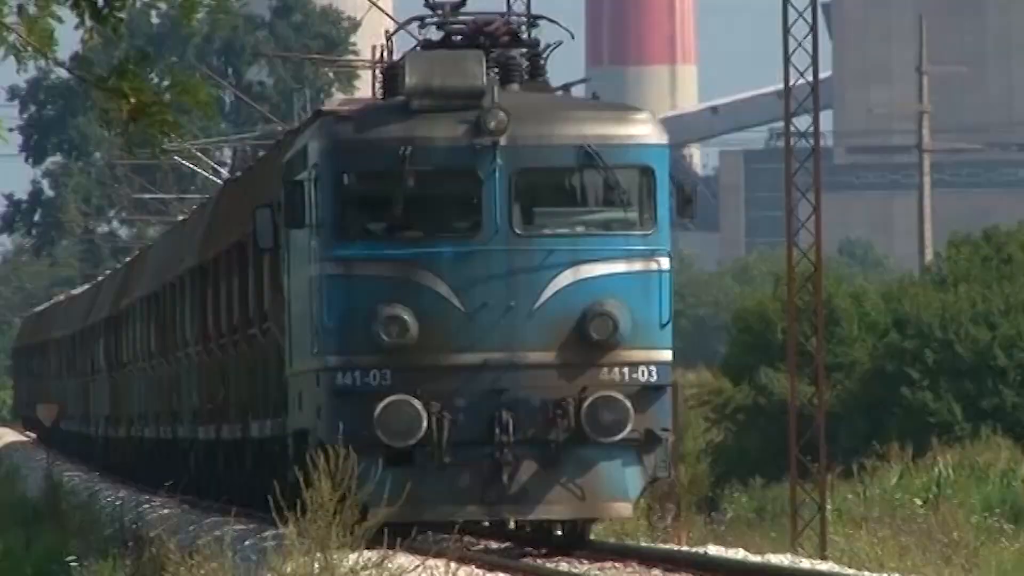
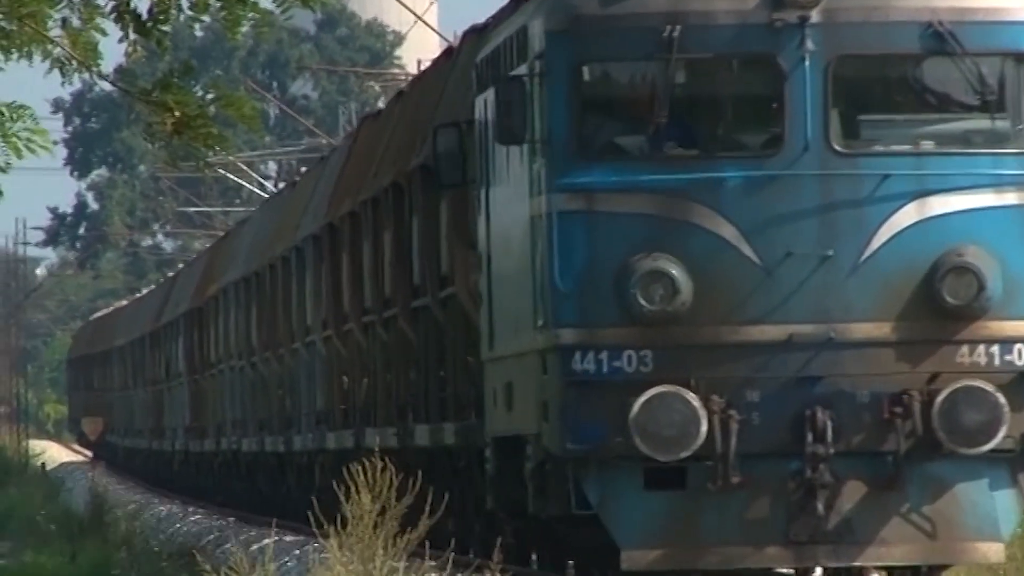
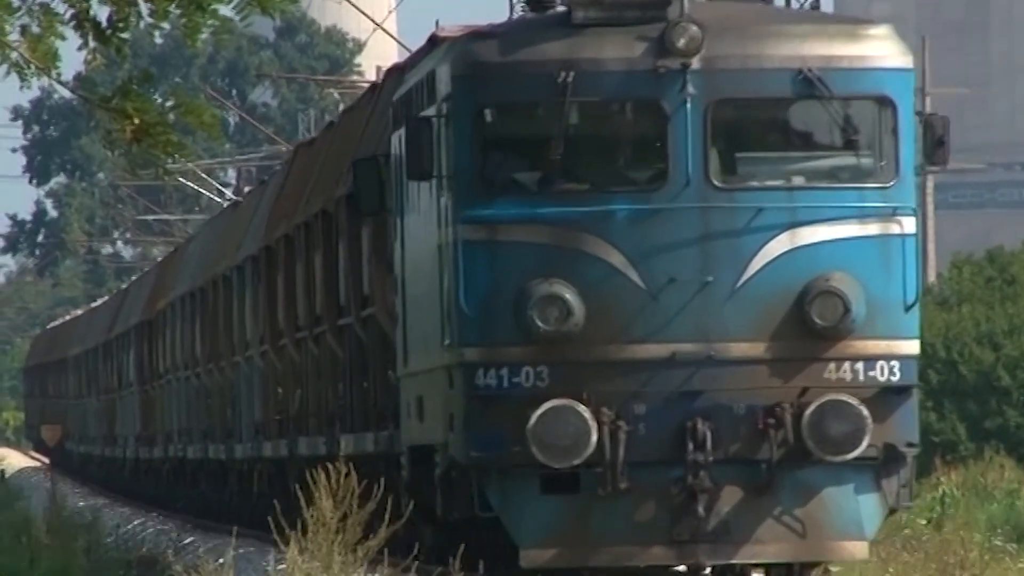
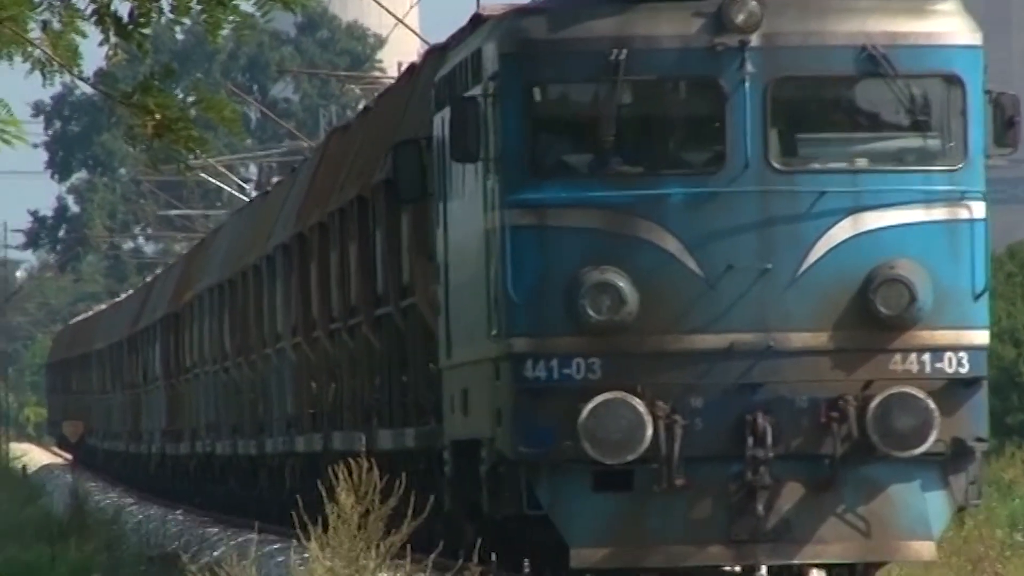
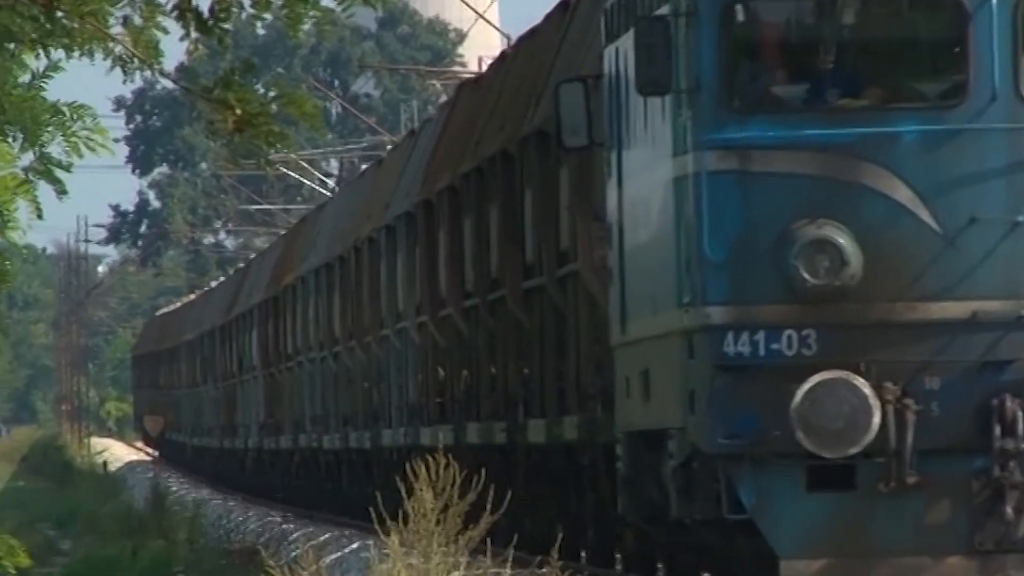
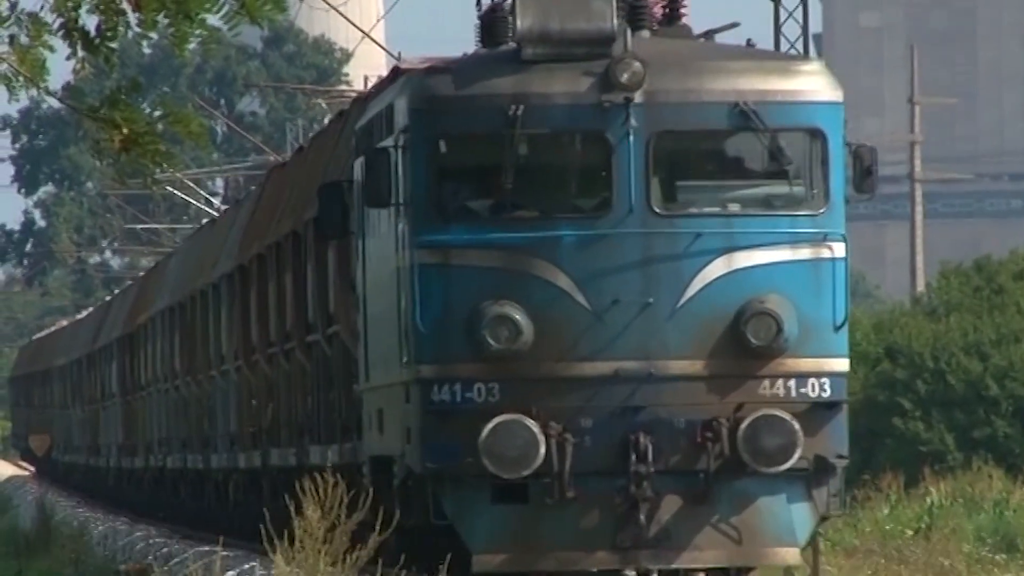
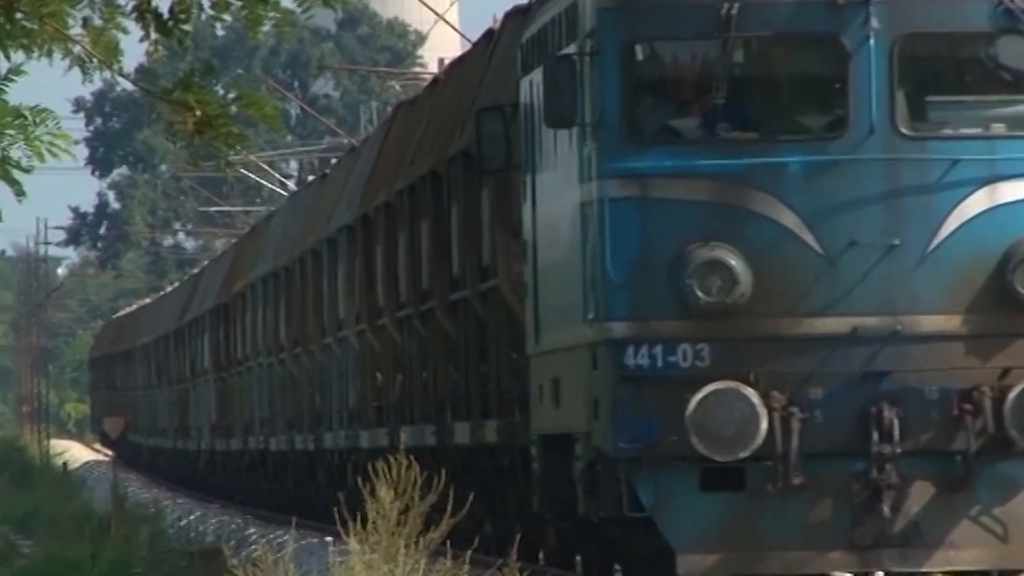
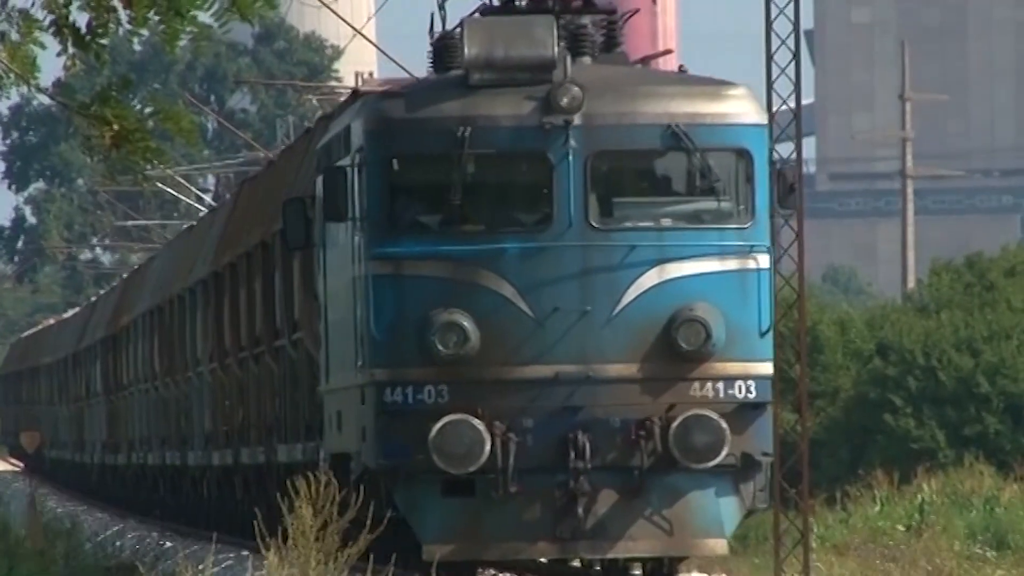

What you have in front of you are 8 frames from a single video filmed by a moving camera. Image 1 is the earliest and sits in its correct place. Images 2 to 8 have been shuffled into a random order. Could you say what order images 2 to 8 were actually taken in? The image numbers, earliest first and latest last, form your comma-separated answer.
8, 6, 3, 4, 2, 7, 5
